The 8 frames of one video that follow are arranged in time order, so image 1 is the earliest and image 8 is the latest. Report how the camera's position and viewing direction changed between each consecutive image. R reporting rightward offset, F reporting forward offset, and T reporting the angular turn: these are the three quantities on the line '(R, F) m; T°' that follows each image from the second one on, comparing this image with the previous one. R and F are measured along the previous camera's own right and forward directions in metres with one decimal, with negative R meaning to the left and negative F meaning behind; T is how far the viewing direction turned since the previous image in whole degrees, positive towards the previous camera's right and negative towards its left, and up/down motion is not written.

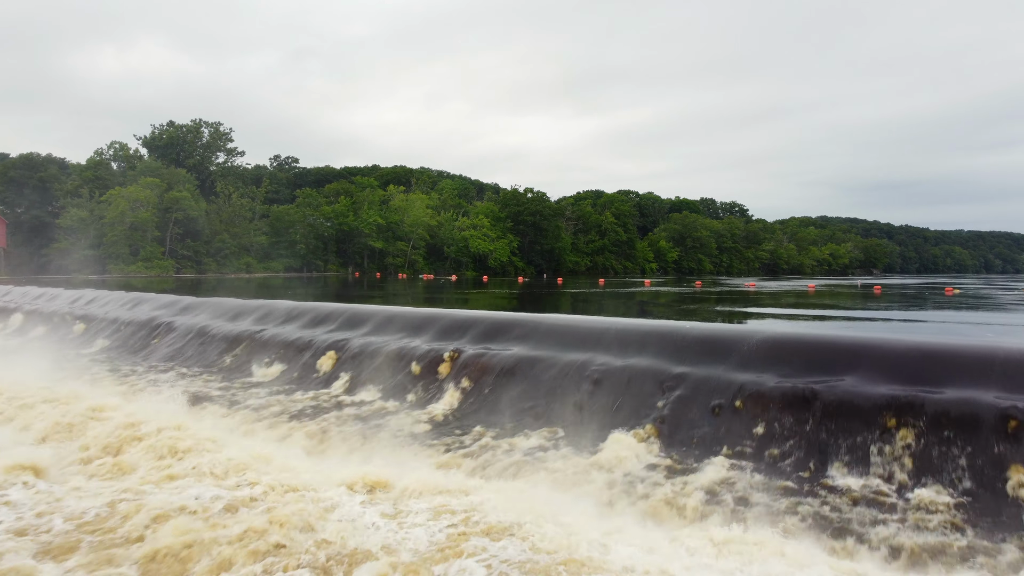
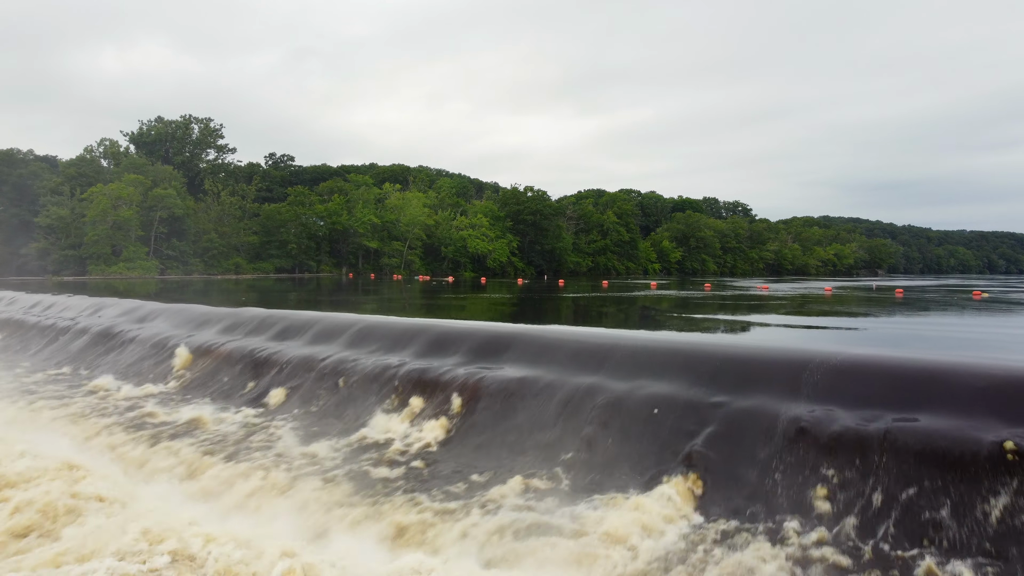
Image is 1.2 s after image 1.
(+0.1, +1.5) m; 0°
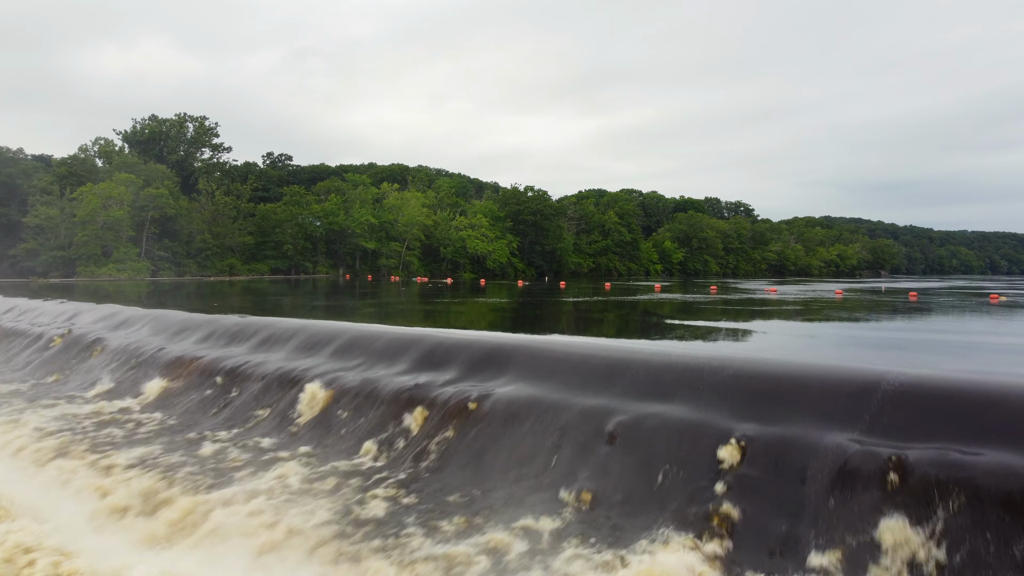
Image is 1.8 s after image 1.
(0.0, +0.8) m; 0°
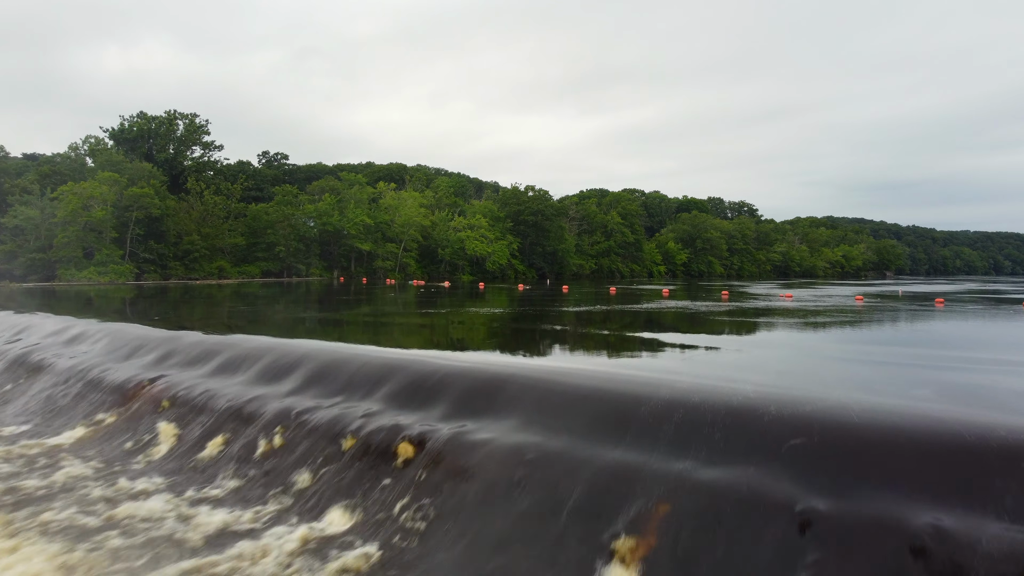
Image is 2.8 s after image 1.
(0.0, +1.5) m; 0°
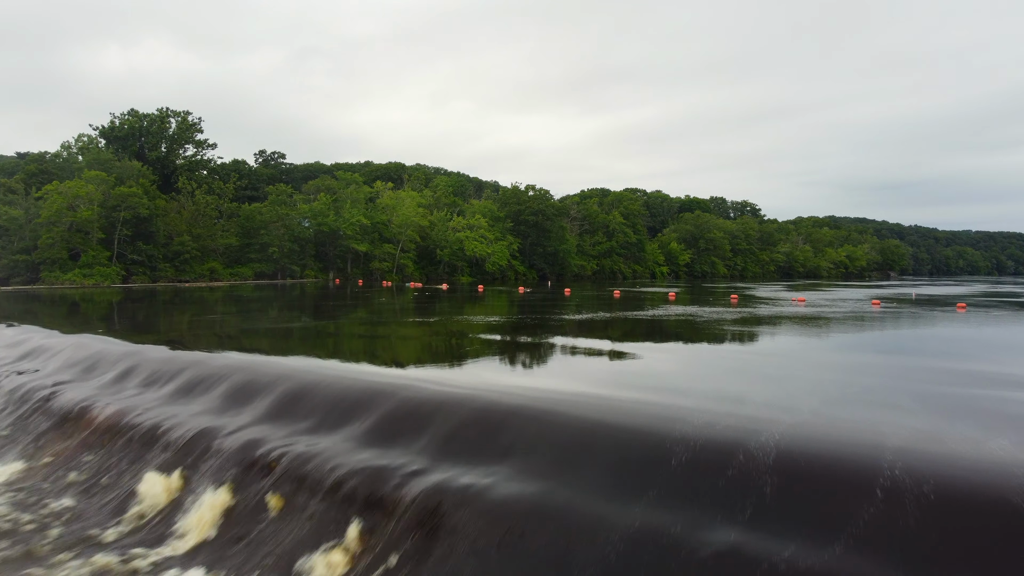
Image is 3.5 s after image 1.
(0.0, +1.1) m; 0°
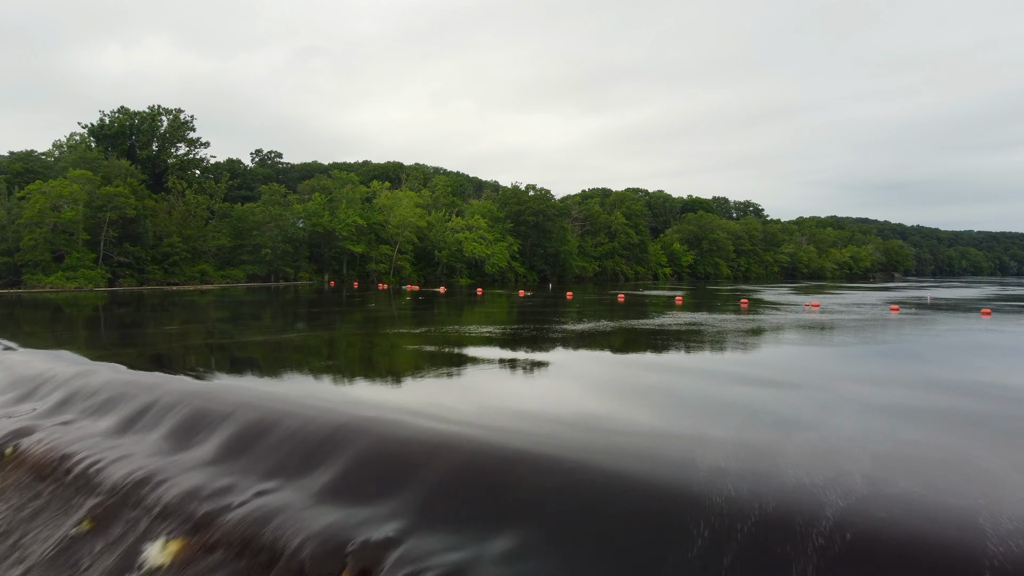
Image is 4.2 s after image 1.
(0.0, +1.1) m; 0°
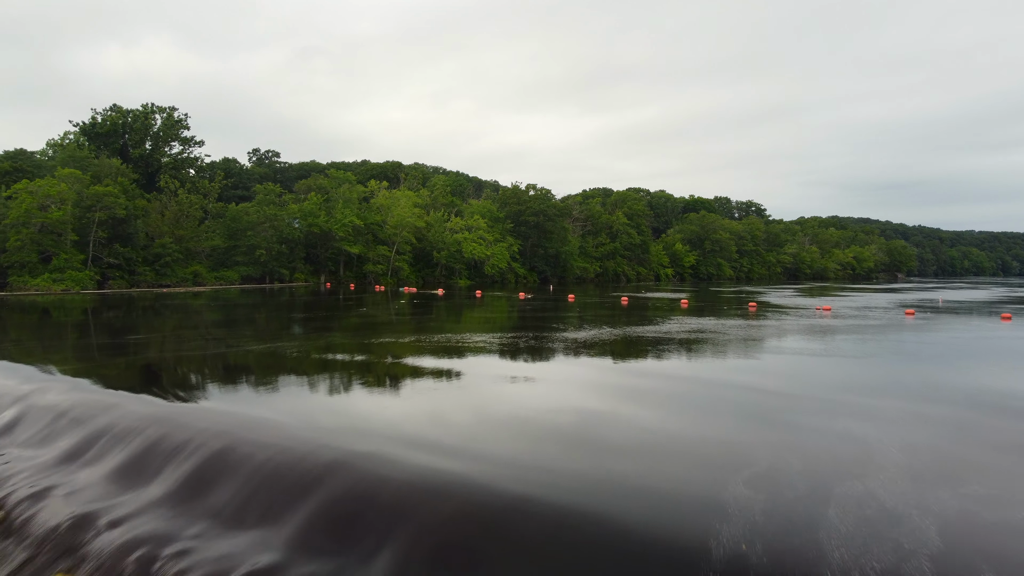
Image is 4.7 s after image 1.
(0.0, +0.8) m; 0°
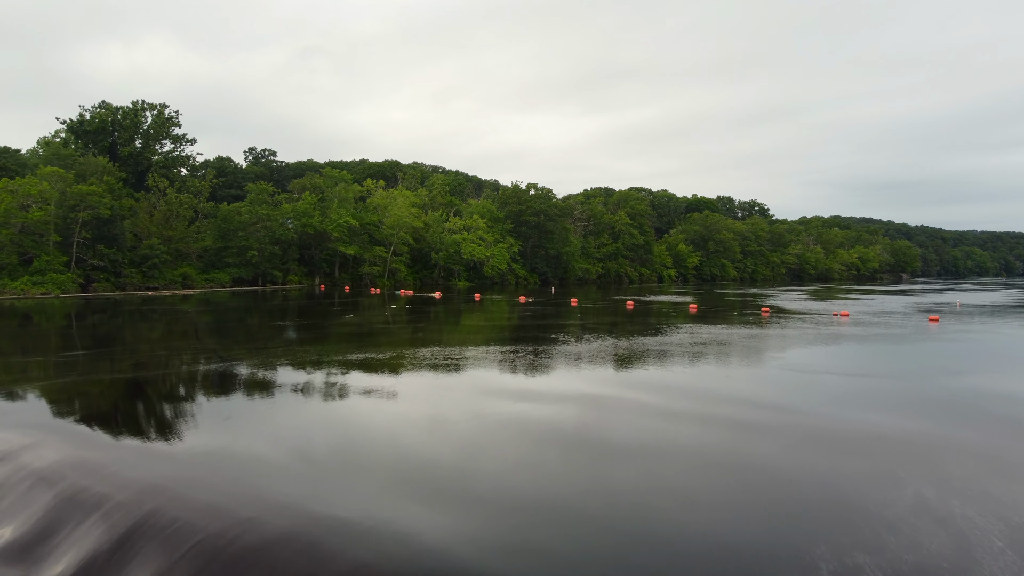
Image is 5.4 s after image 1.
(0.0, +1.2) m; 0°
